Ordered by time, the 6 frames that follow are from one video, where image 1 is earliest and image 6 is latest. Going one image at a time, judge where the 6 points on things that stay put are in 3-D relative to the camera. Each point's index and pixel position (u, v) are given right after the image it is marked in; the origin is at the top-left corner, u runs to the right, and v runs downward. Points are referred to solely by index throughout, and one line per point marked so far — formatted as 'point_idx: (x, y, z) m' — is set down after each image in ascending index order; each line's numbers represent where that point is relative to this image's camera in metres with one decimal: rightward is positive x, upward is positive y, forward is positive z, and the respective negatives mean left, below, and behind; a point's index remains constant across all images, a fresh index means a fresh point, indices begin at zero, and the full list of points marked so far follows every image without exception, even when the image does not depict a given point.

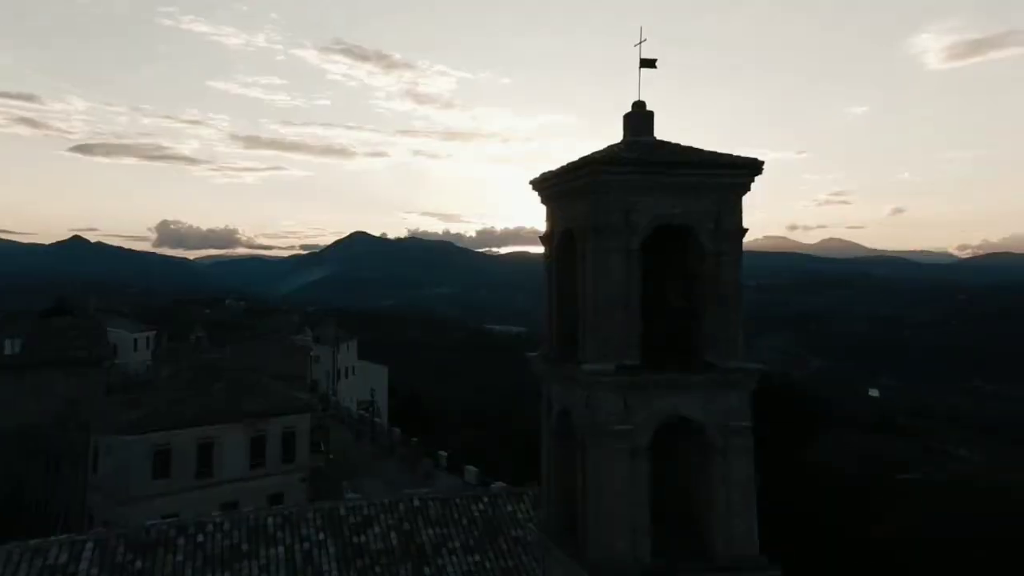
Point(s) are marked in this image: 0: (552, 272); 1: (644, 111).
0: (+0.6, +0.2, +11.5) m
1: (+1.8, +2.3, +10.9) m
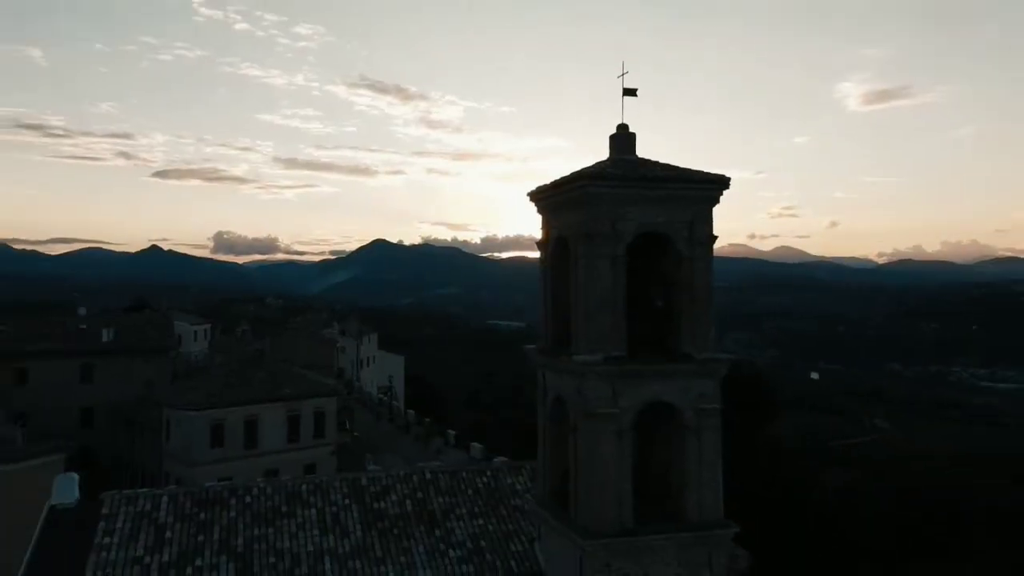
0: (+0.6, +0.2, +13.1) m
1: (+1.8, +2.4, +12.5) m
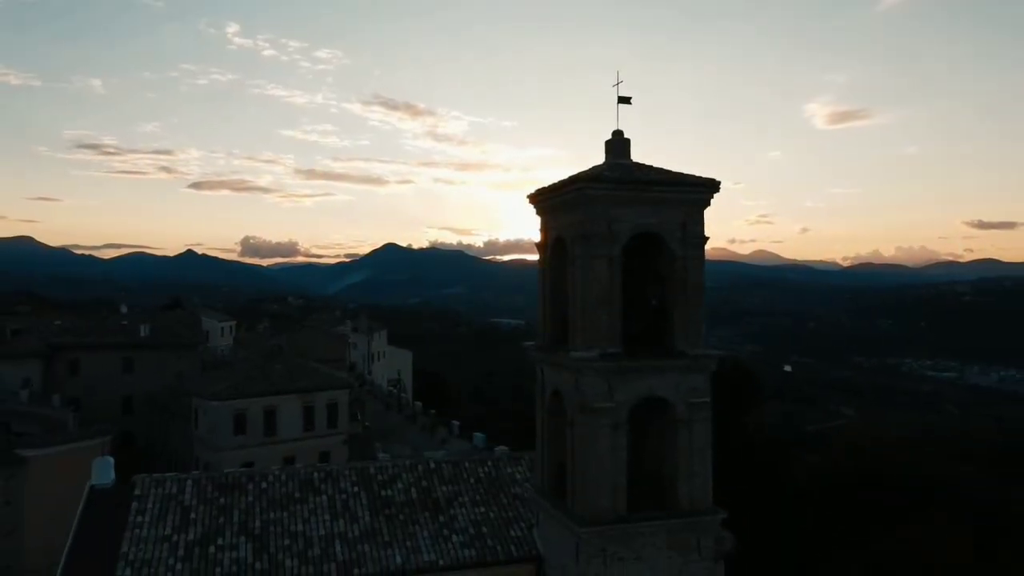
0: (+0.6, +0.2, +13.7) m
1: (+1.8, +2.4, +13.1) m
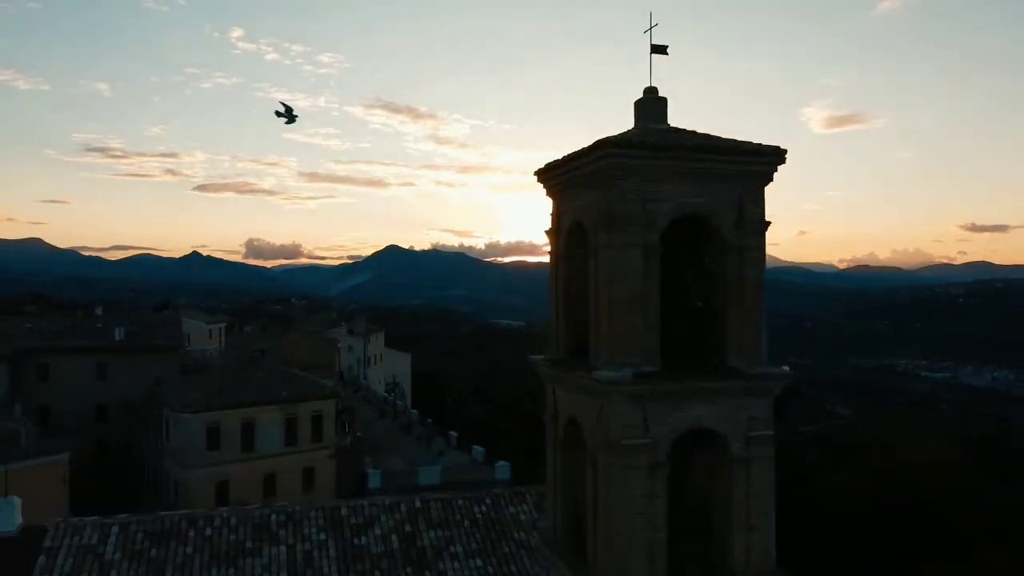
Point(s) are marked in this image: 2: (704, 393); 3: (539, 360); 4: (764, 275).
0: (+0.7, +0.2, +10.9) m
1: (+1.9, +2.4, +10.3) m
2: (+2.2, -1.2, +9.3) m
3: (+0.4, -1.0, +11.0) m
4: (+3.0, +0.1, +9.7) m
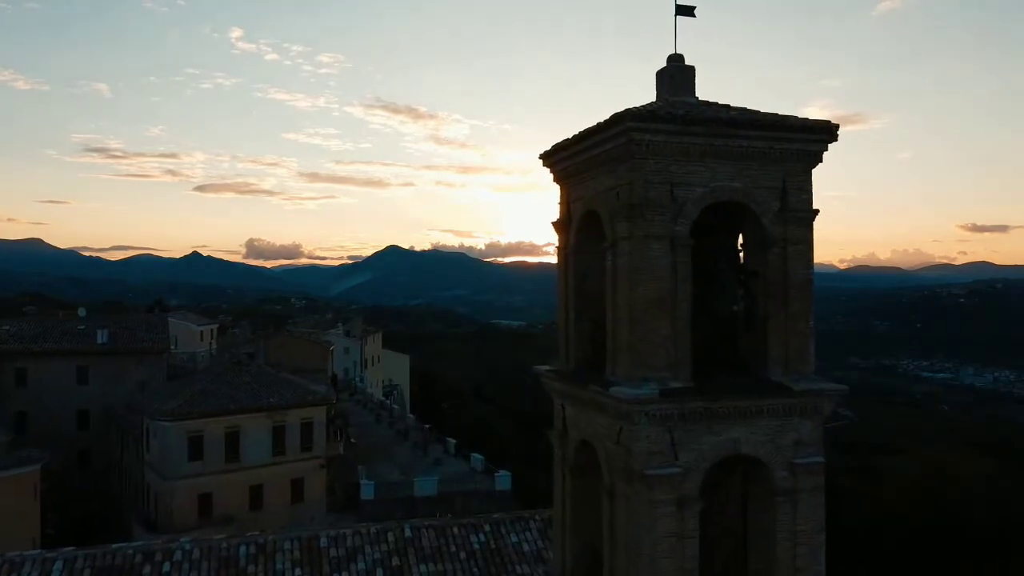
0: (+0.7, +0.2, +9.4) m
1: (+1.9, +2.4, +8.8) m
2: (+2.2, -1.2, +7.8) m
3: (+0.4, -1.0, +9.5) m
4: (+3.0, +0.1, +8.2) m
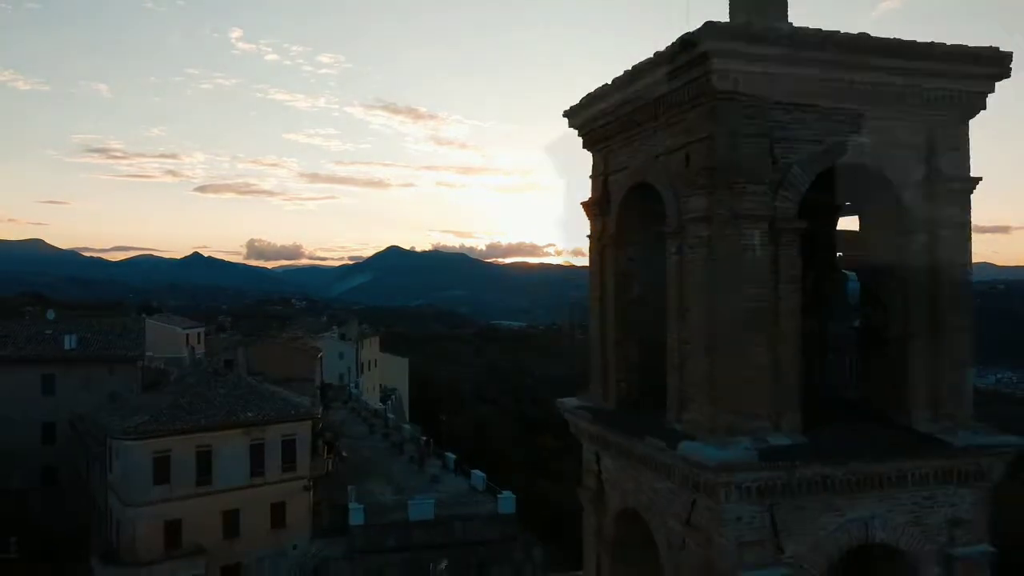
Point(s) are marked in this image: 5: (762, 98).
0: (+0.8, +0.2, +6.8) m
1: (+2.0, +2.4, +6.2) m
2: (+2.3, -1.2, +5.2) m
3: (+0.5, -1.0, +6.9) m
4: (+3.2, +0.1, +5.6) m
5: (+1.6, +1.2, +5.2) m
